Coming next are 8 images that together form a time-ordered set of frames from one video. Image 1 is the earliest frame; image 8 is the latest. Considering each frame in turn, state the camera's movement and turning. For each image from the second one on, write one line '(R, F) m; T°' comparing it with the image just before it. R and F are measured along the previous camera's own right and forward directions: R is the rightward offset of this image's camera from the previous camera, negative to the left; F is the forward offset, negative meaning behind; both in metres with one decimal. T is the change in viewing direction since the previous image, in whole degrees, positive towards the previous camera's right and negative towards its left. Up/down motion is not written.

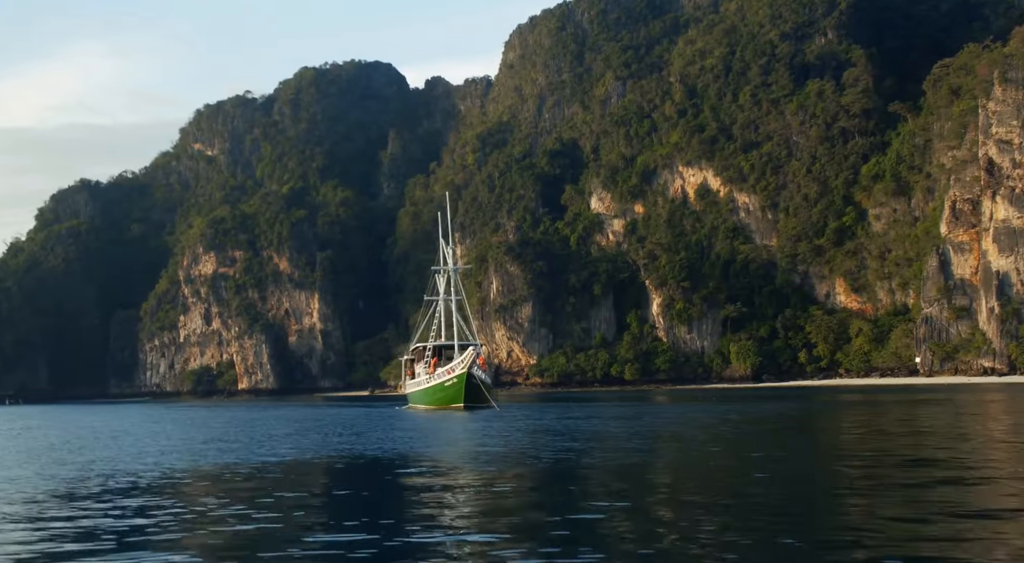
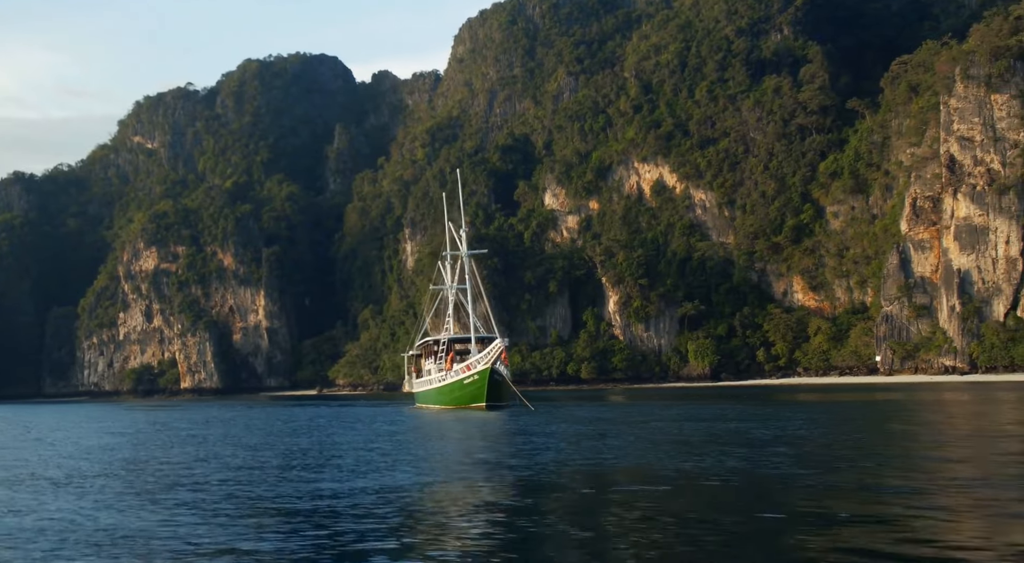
(-0.8, +1.9) m; +3°
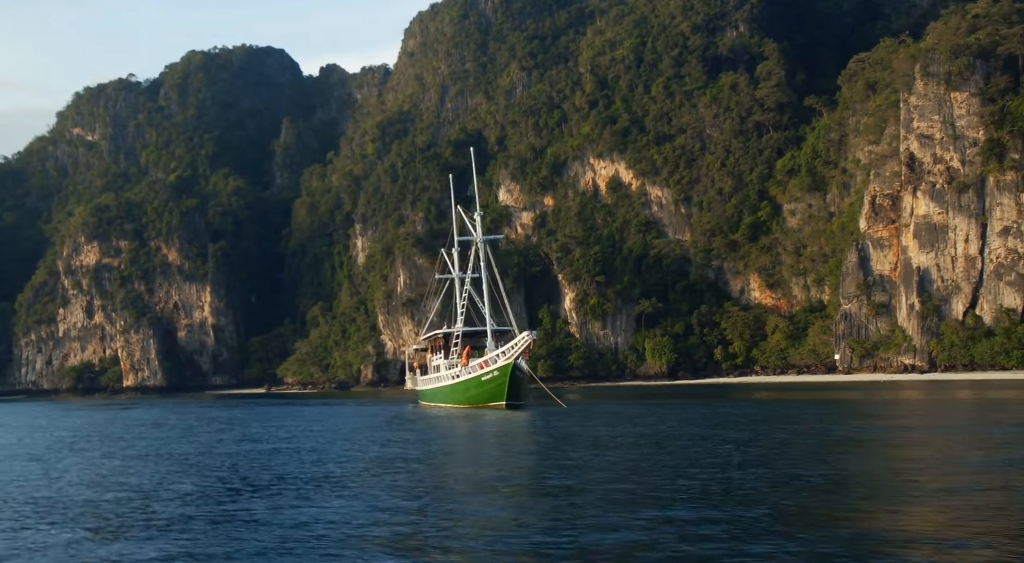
(-0.7, +1.5) m; +3°
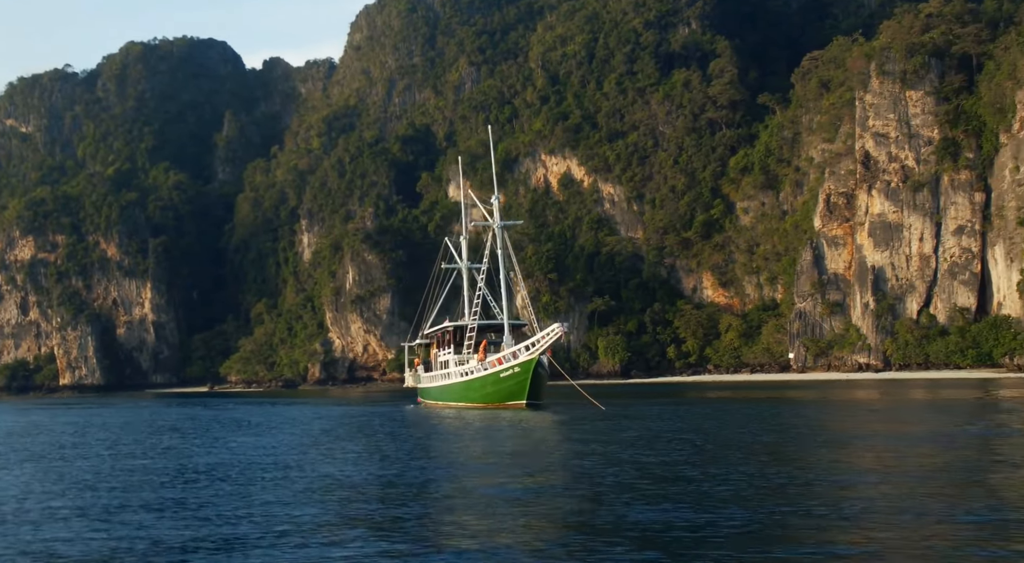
(-0.7, +1.3) m; +3°
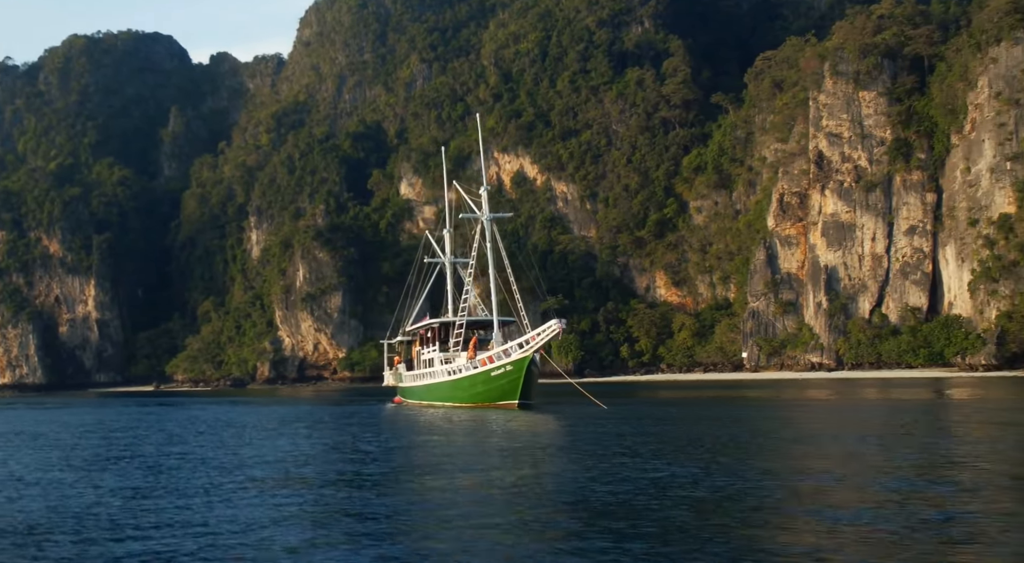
(-0.3, +0.7) m; +3°
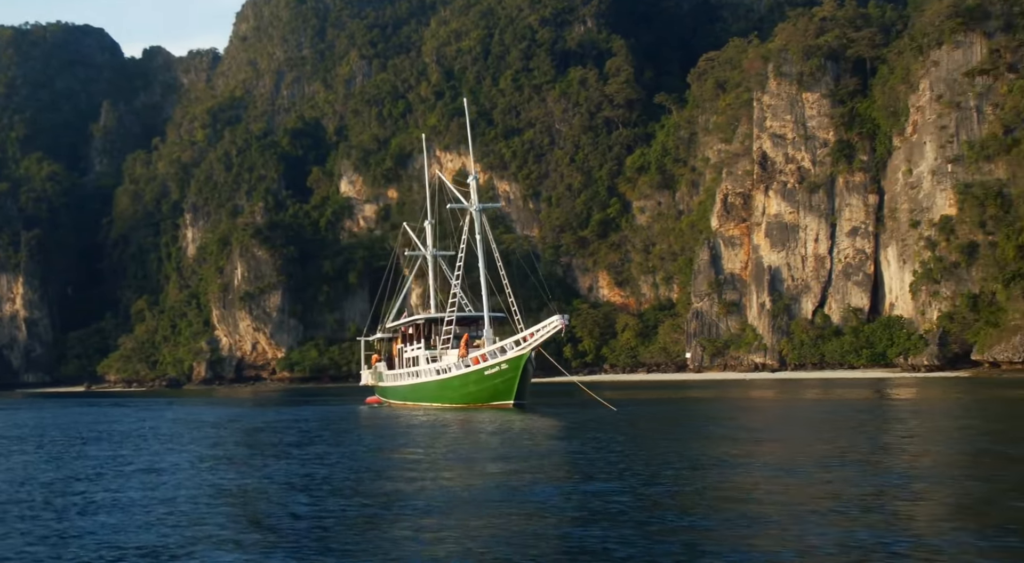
(-0.4, +0.8) m; +3°
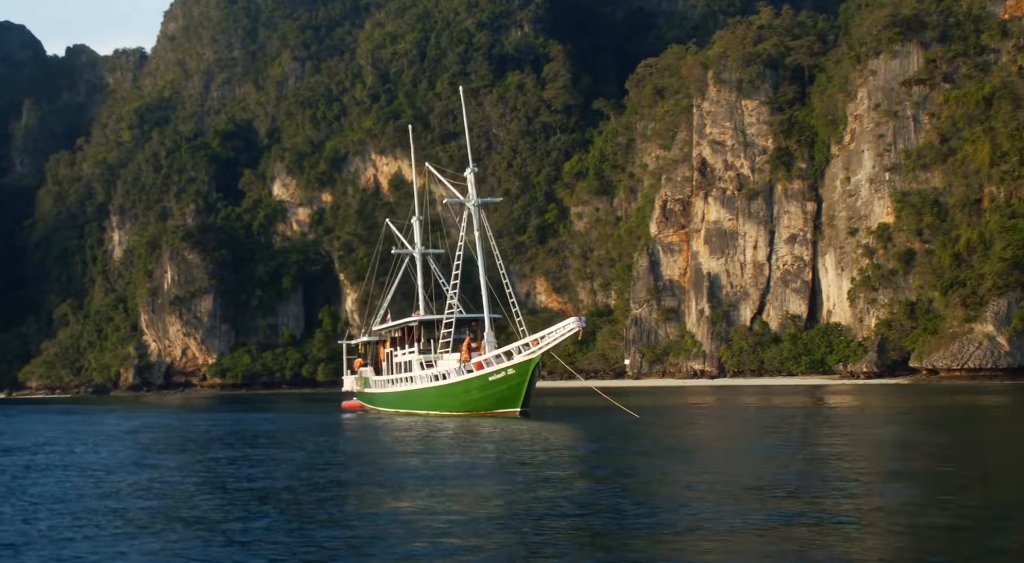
(-0.5, +0.9) m; +4°
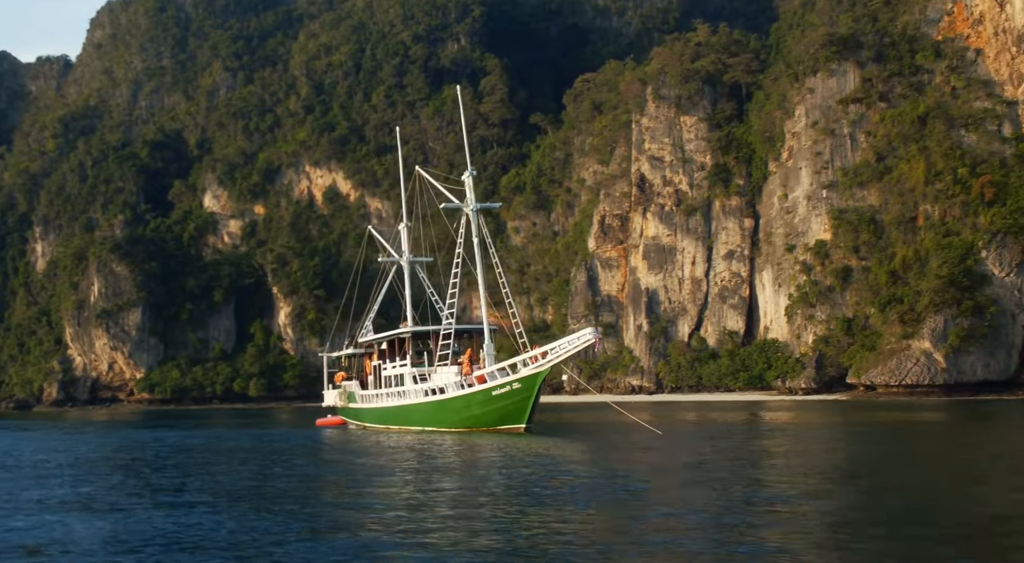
(-0.5, +0.7) m; +4°
